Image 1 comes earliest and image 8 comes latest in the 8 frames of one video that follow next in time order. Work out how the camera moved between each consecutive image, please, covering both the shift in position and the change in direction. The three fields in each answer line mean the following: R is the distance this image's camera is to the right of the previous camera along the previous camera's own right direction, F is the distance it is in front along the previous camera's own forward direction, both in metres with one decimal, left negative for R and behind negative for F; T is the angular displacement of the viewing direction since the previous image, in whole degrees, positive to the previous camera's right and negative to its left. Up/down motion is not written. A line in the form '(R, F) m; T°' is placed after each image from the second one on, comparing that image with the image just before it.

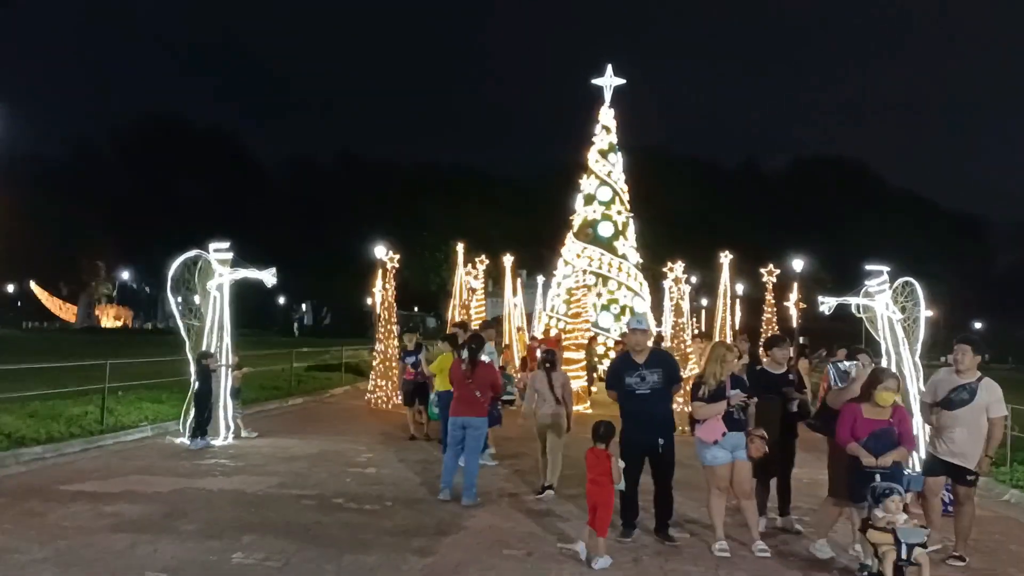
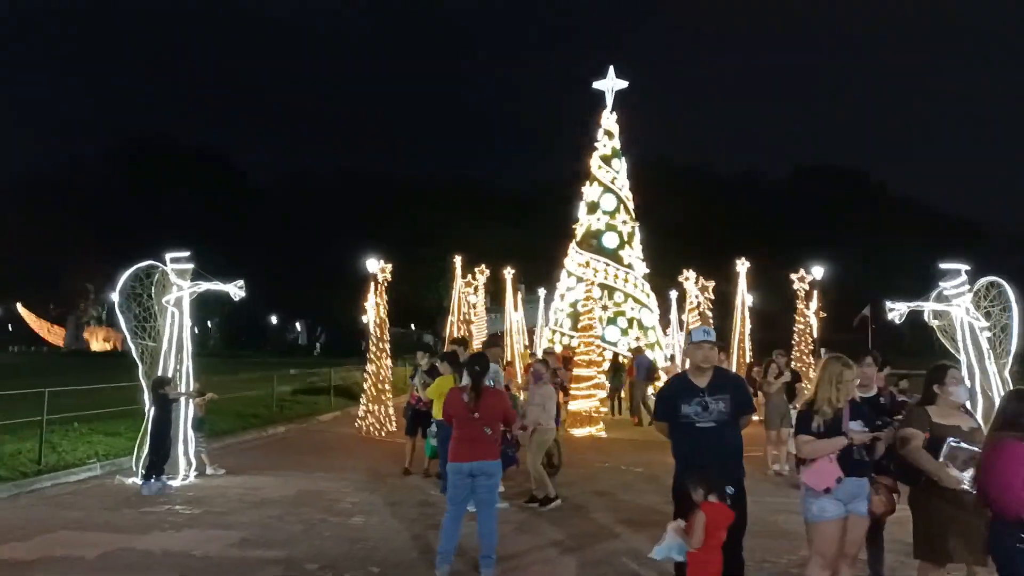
(-0.2, +2.3) m; 0°
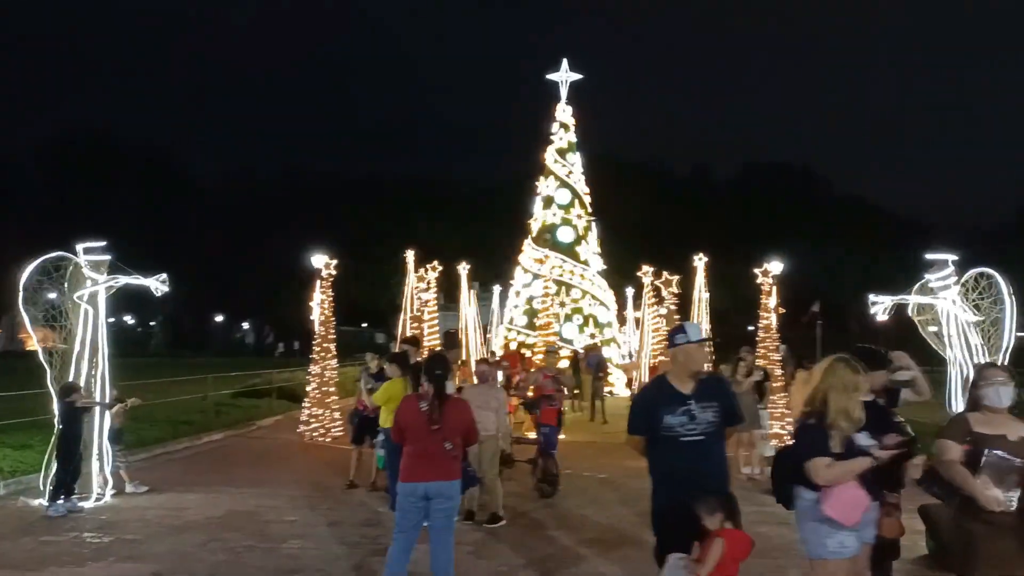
(0.0, +1.1) m; +3°
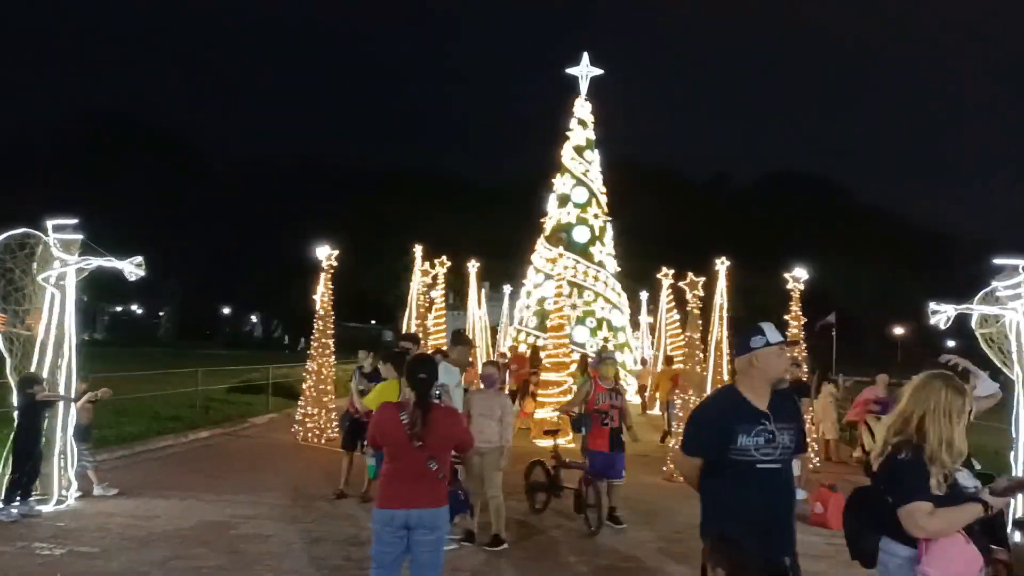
(0.0, +1.2) m; -1°
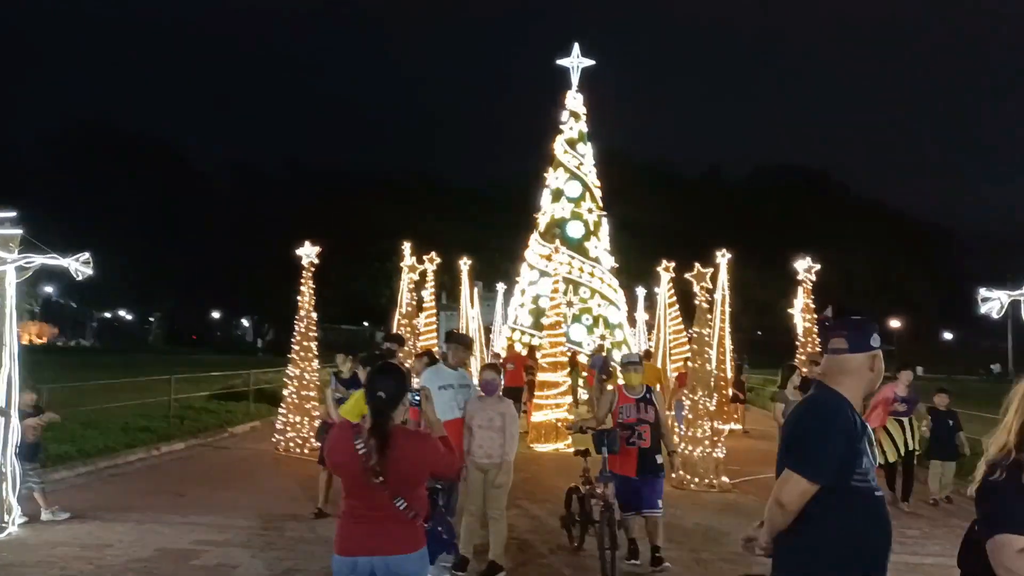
(0.0, +1.2) m; 0°
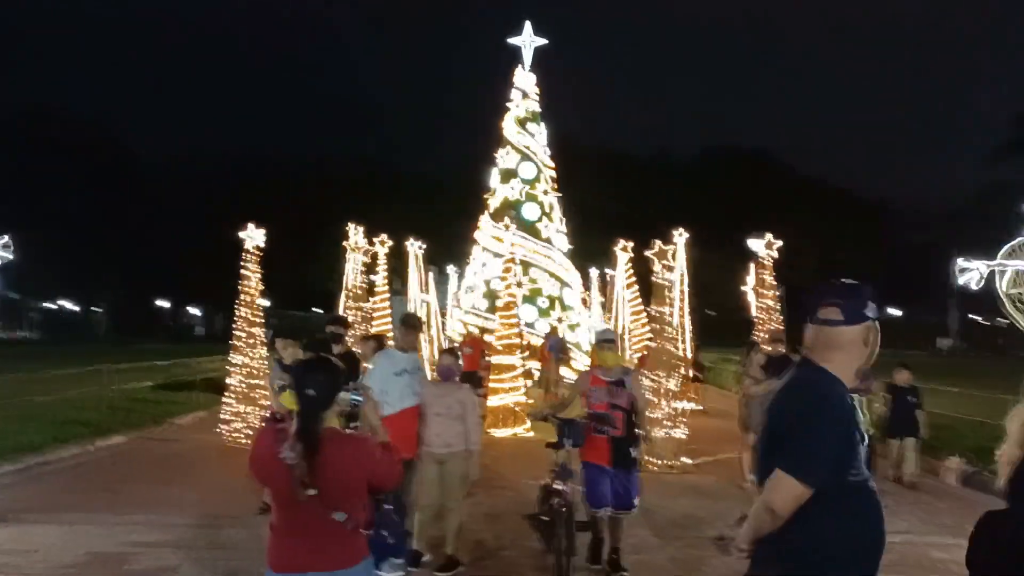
(0.0, +0.6) m; +3°
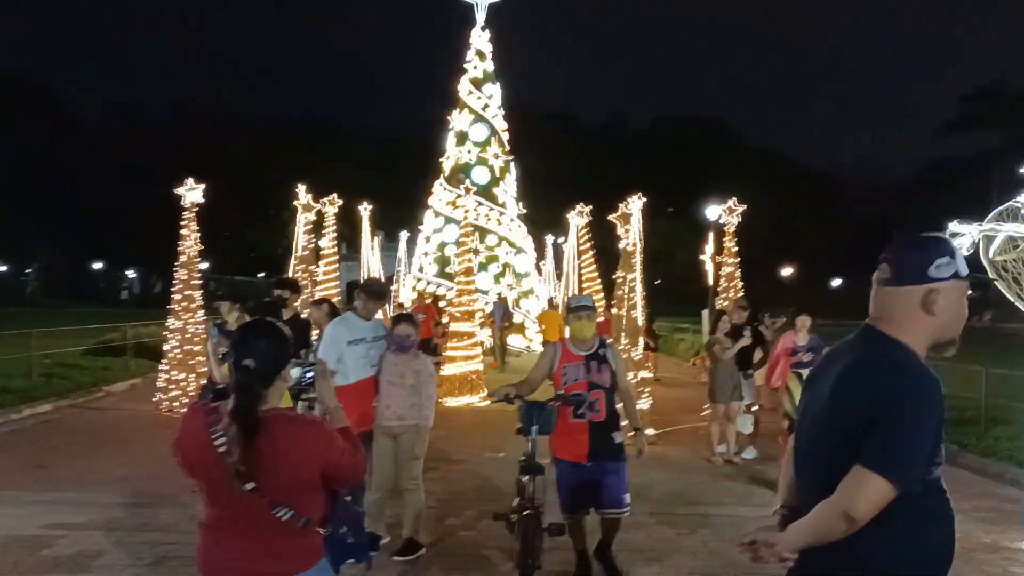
(-0.2, +0.7) m; +4°
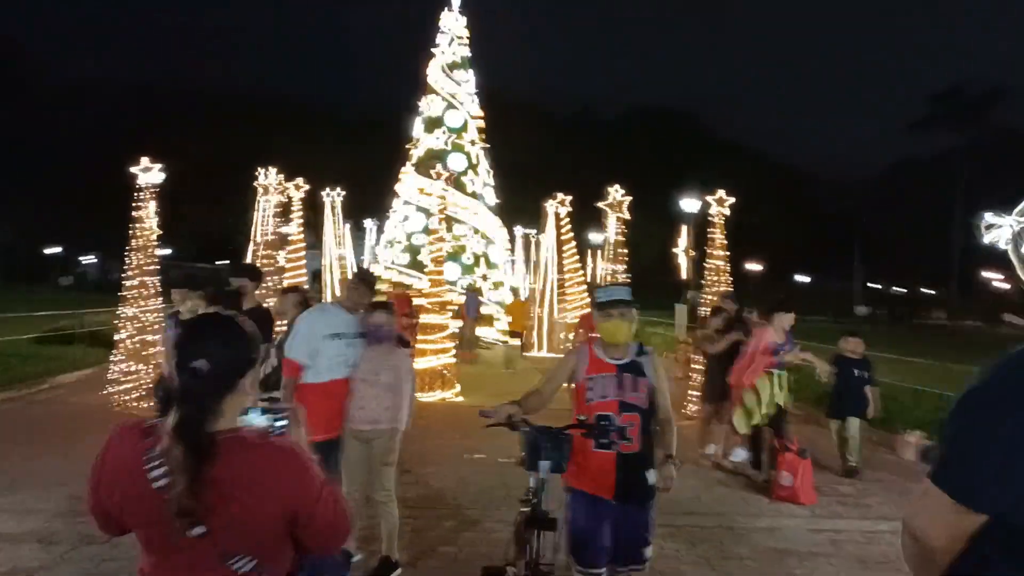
(-0.2, +0.8) m; +2°
